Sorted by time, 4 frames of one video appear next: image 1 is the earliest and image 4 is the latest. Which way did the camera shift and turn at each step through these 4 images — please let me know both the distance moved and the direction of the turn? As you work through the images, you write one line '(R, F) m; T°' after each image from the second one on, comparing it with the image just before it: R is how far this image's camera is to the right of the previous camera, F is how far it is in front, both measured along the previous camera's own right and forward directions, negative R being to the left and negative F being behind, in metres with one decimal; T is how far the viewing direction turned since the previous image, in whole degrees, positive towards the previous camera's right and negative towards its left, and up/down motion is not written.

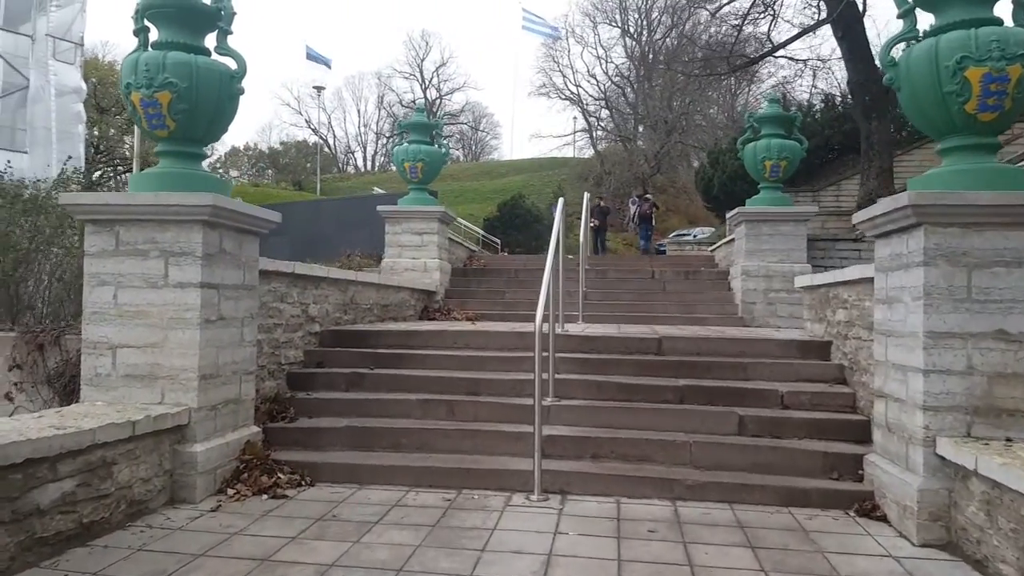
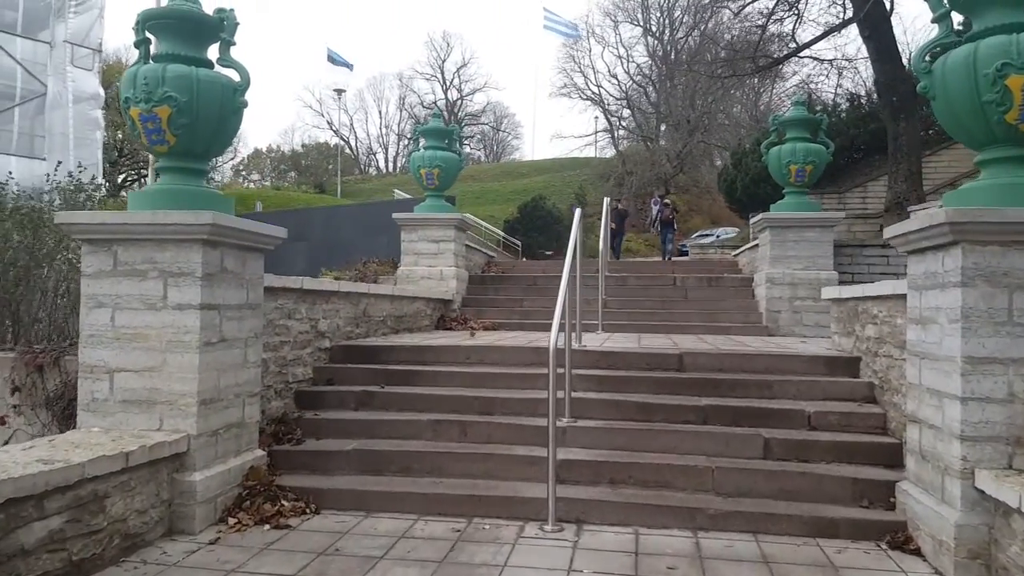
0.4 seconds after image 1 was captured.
(0.0, +0.2) m; -1°
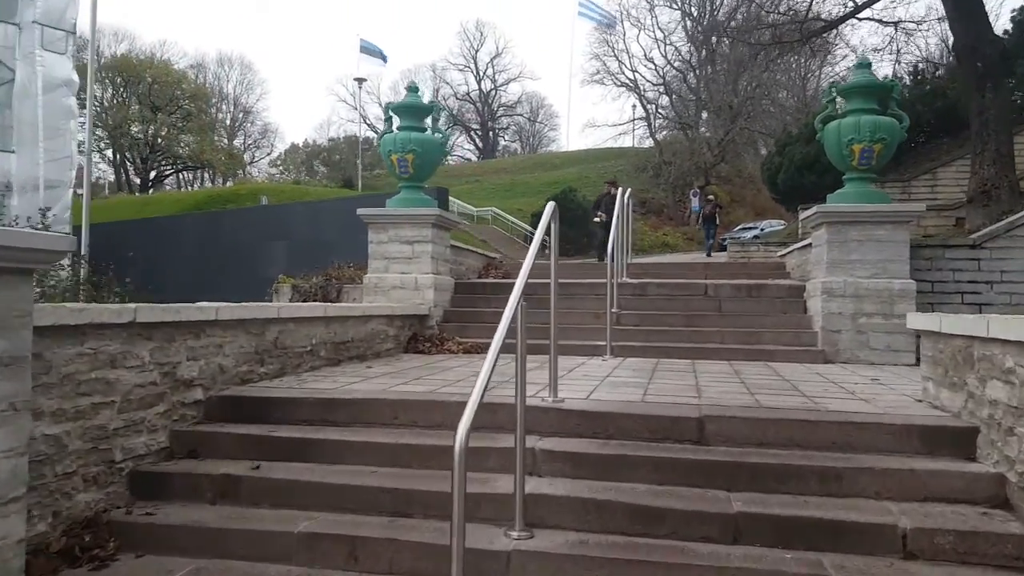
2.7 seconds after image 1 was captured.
(+0.4, +1.8) m; -3°
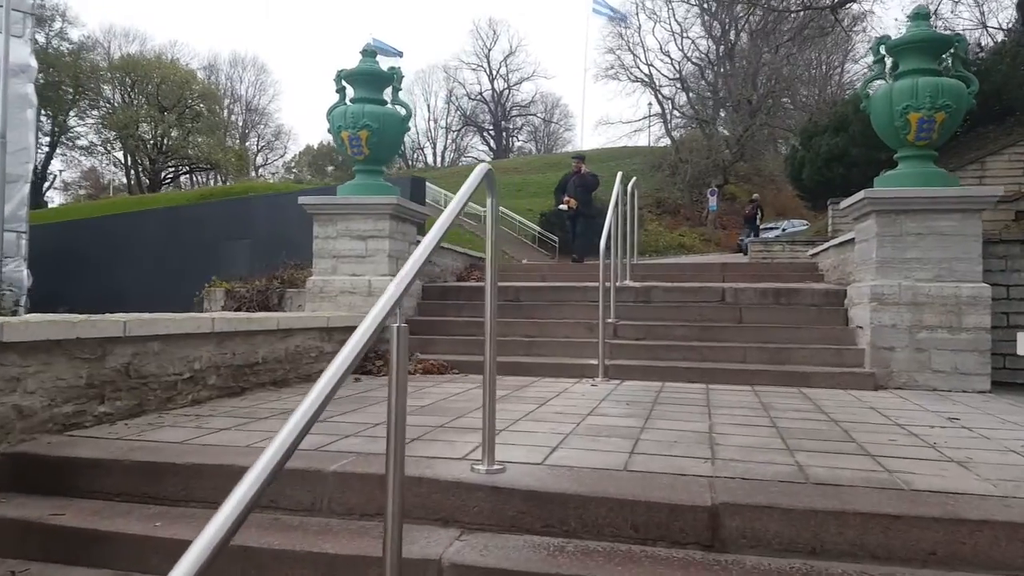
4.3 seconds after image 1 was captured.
(+0.3, +1.4) m; -1°
